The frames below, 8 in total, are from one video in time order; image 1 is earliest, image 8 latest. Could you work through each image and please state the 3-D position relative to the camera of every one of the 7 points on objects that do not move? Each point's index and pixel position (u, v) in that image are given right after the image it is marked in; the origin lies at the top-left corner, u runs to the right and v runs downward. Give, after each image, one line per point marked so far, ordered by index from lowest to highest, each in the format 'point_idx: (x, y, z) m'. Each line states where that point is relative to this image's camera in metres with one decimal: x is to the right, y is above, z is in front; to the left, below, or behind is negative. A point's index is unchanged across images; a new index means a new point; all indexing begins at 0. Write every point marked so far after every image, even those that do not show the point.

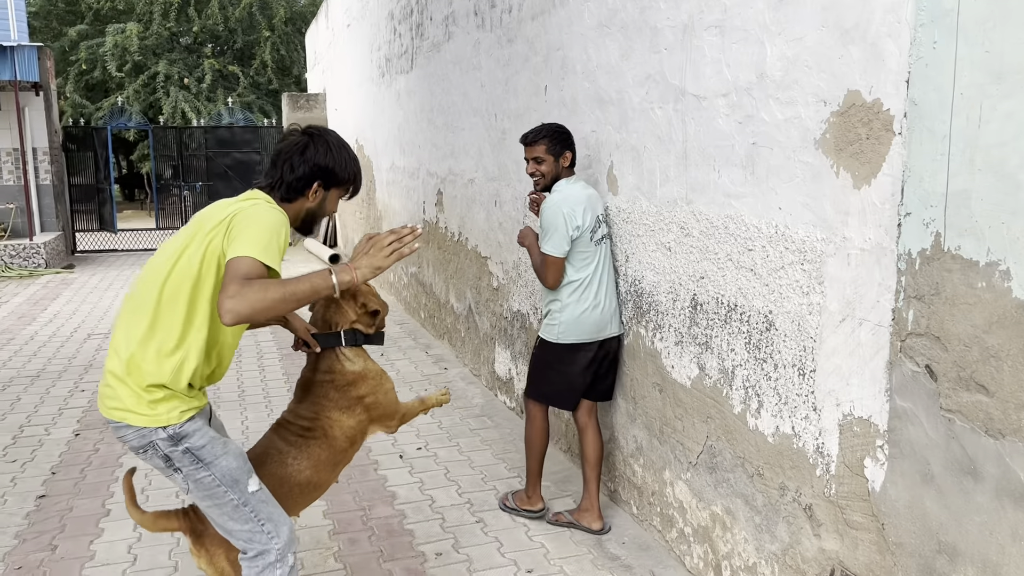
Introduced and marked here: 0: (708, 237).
0: (+0.7, +0.2, +3.2) m
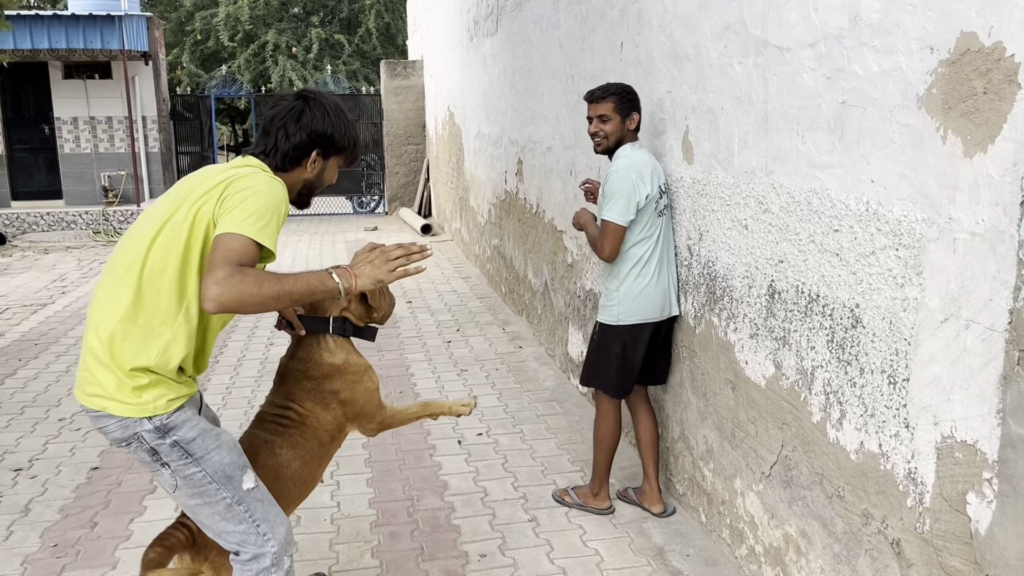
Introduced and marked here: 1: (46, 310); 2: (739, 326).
0: (+0.9, +0.2, +2.8) m
1: (-4.5, -0.2, +8.3) m
2: (+0.8, -0.1, +3.1) m
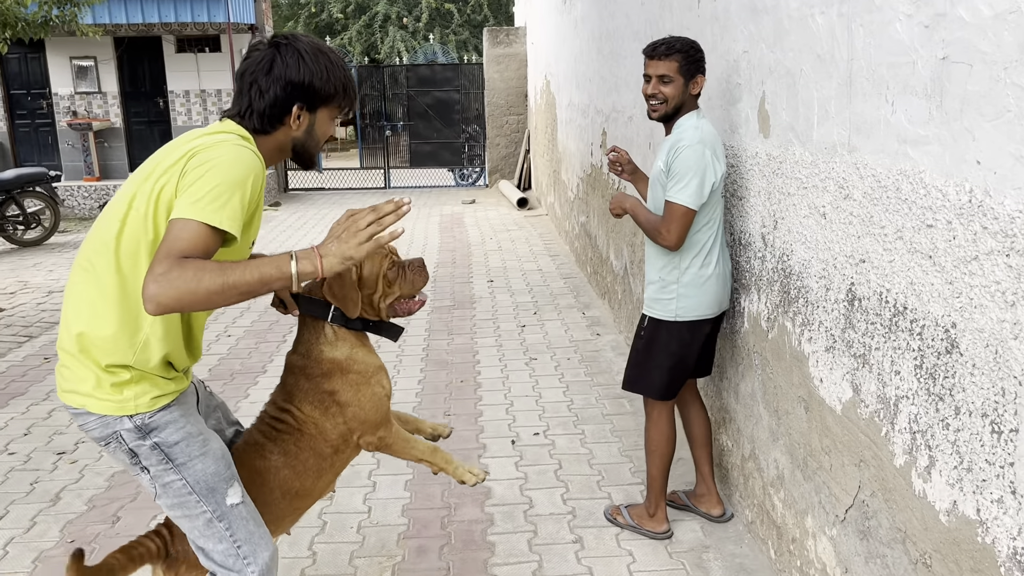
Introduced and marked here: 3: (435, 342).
0: (+0.9, +0.2, +2.2) m
1: (-3.7, +0.1, +8.4) m
2: (+0.9, -0.1, +2.6) m
3: (-0.5, -0.4, +6.1) m
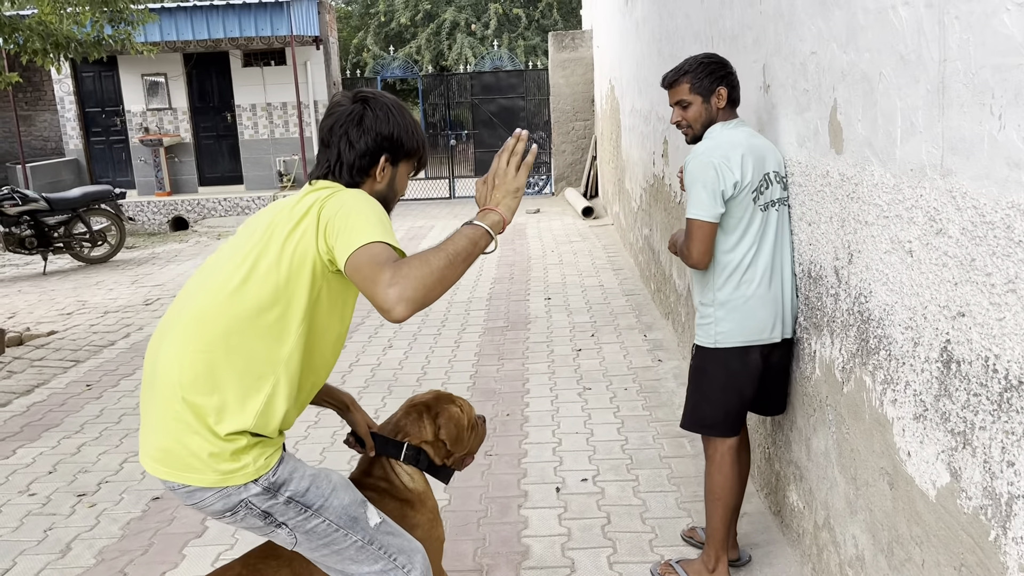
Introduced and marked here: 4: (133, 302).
0: (+0.9, +0.1, +1.7) m
1: (-3.1, -0.1, +8.4) m
2: (+0.9, -0.3, +2.1) m
3: (-0.2, -0.5, +5.8) m
4: (-3.7, -0.1, +8.4) m
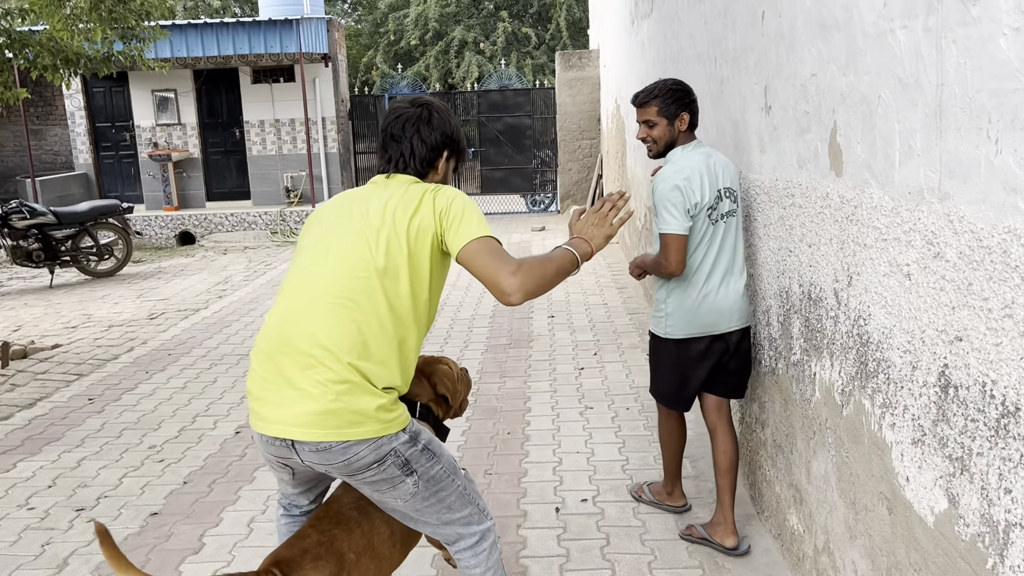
0: (+0.9, 0.0, +1.7) m
1: (-3.1, -0.3, +8.4) m
2: (+0.9, -0.3, +2.1) m
3: (-0.2, -0.7, +5.8) m
4: (-3.6, -0.3, +8.4) m
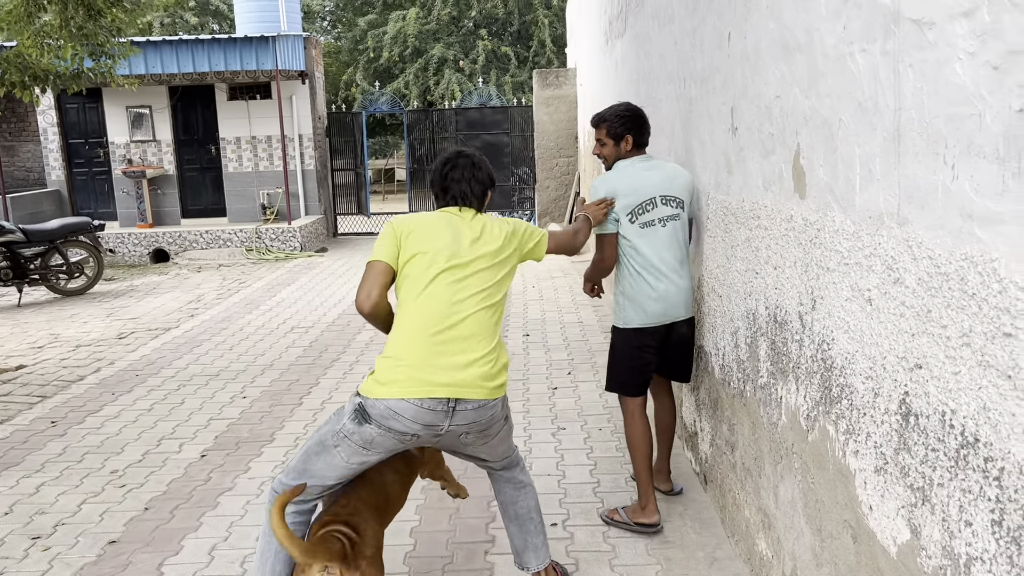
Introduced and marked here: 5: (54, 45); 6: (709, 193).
0: (+0.8, 0.0, +1.7) m
1: (-3.3, -0.5, +8.2) m
2: (+0.8, -0.4, +2.1) m
3: (-0.4, -0.8, +5.7) m
4: (-3.9, -0.5, +8.2) m
5: (-4.1, +2.2, +7.8) m
6: (+0.9, +0.4, +3.8) m
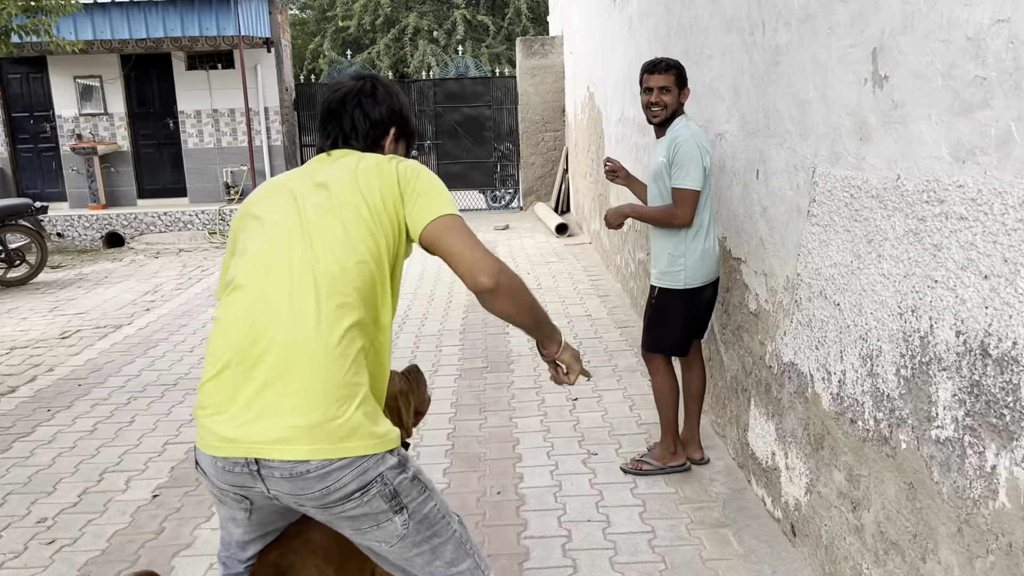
0: (+1.0, -0.1, +0.8) m
1: (-3.3, -0.4, +7.2) m
2: (+1.0, -0.4, +1.2) m
3: (-0.3, -0.8, +4.8) m
4: (-3.9, -0.4, +7.2) m
5: (-4.1, +2.3, +6.7) m
6: (+1.0, +0.4, +2.9) m
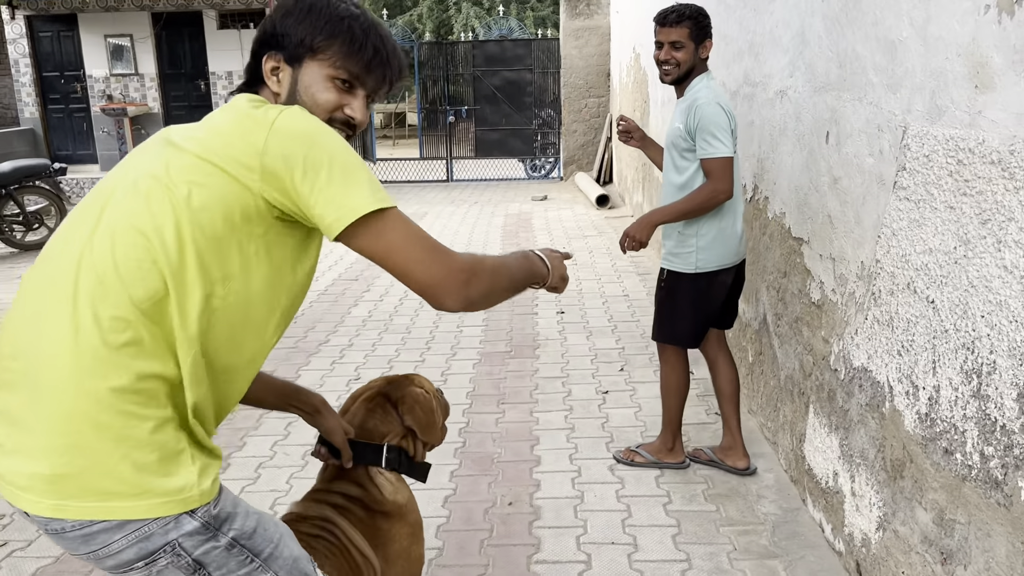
0: (+1.0, -0.1, +0.2) m
1: (-3.1, -0.1, +6.8) m
2: (+1.0, -0.5, +0.6) m
3: (-0.2, -0.6, +4.3) m
4: (-3.6, -0.1, +6.9) m
5: (-3.9, +2.5, +6.2) m
6: (+1.0, +0.4, +2.3) m
